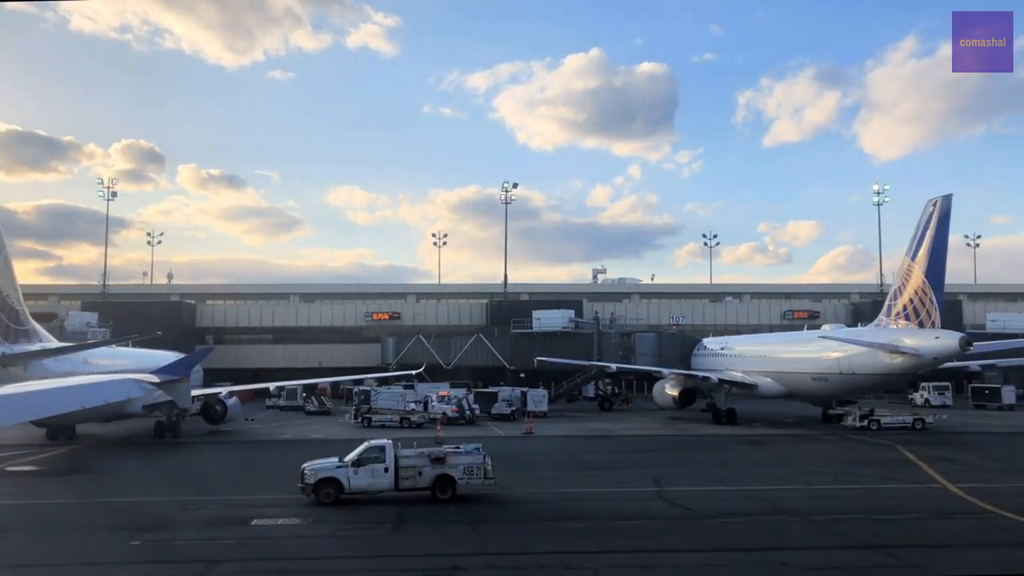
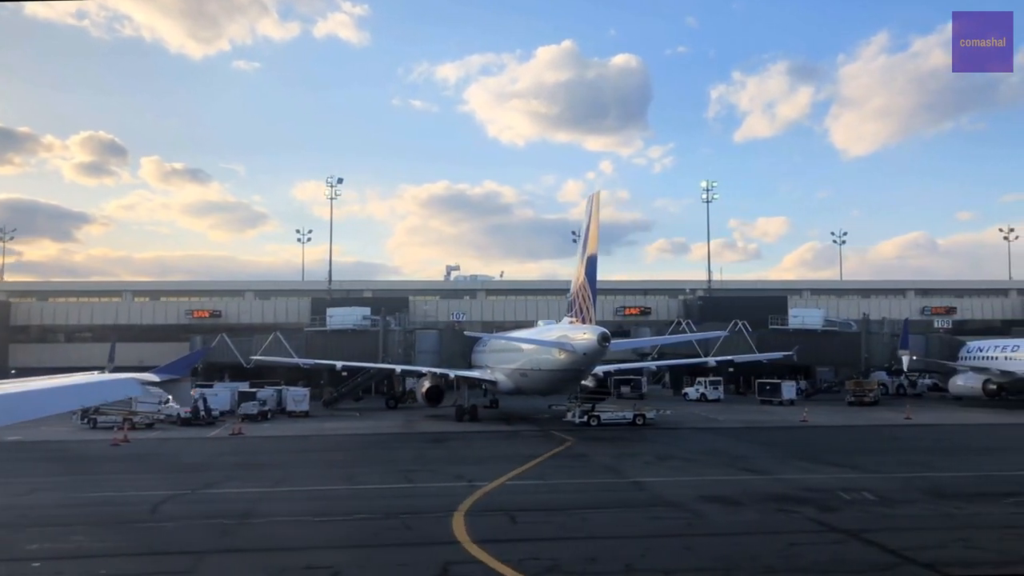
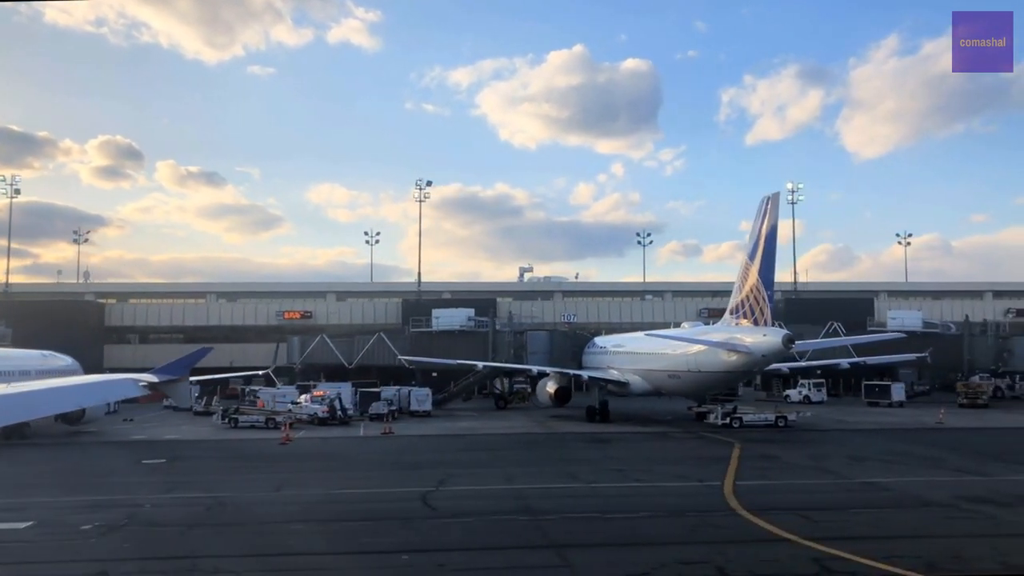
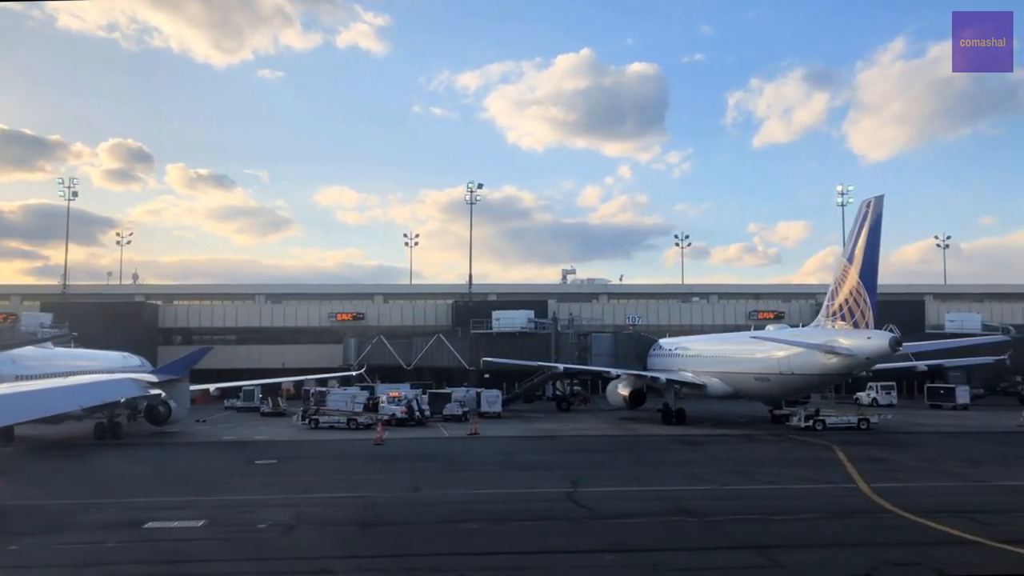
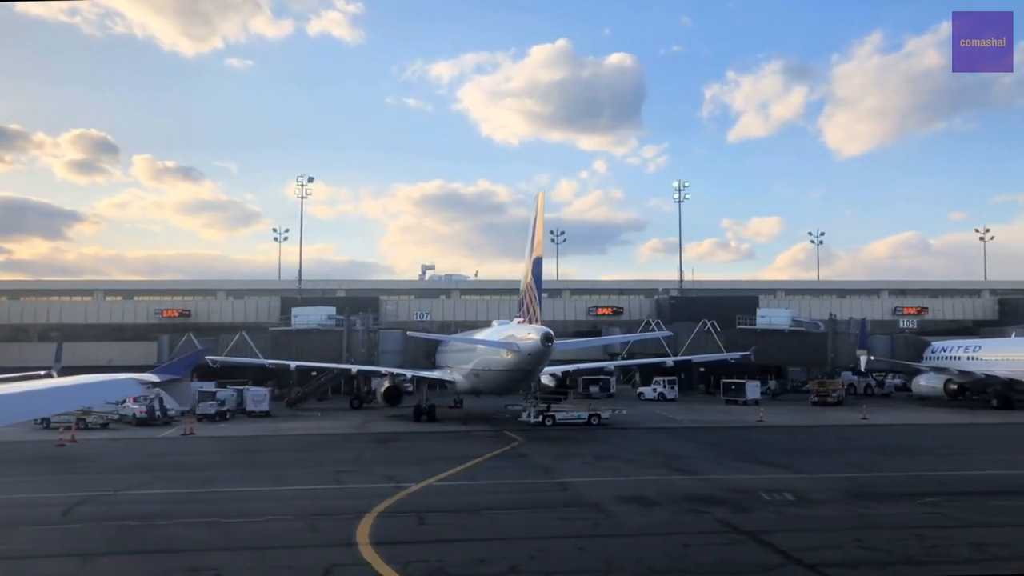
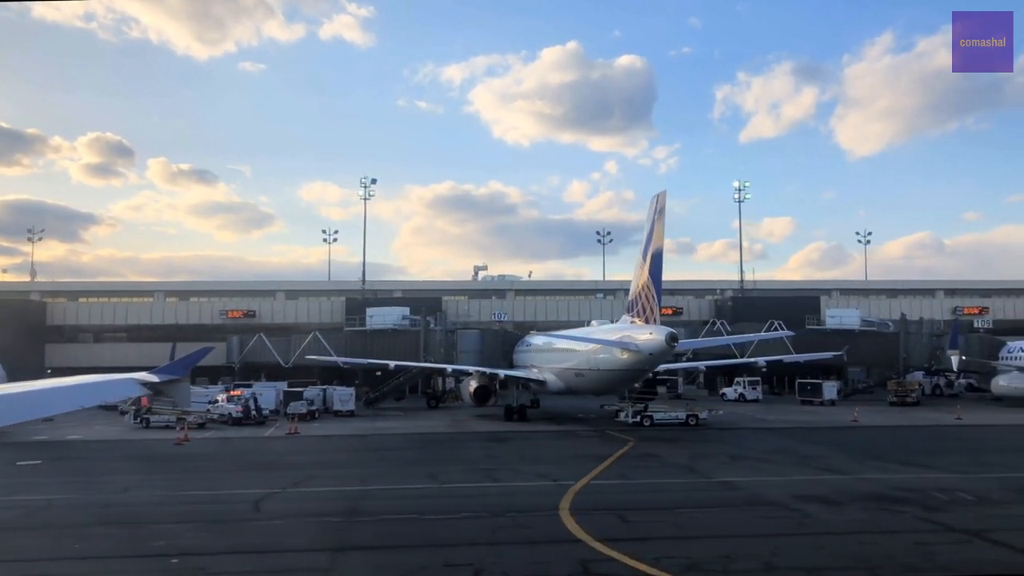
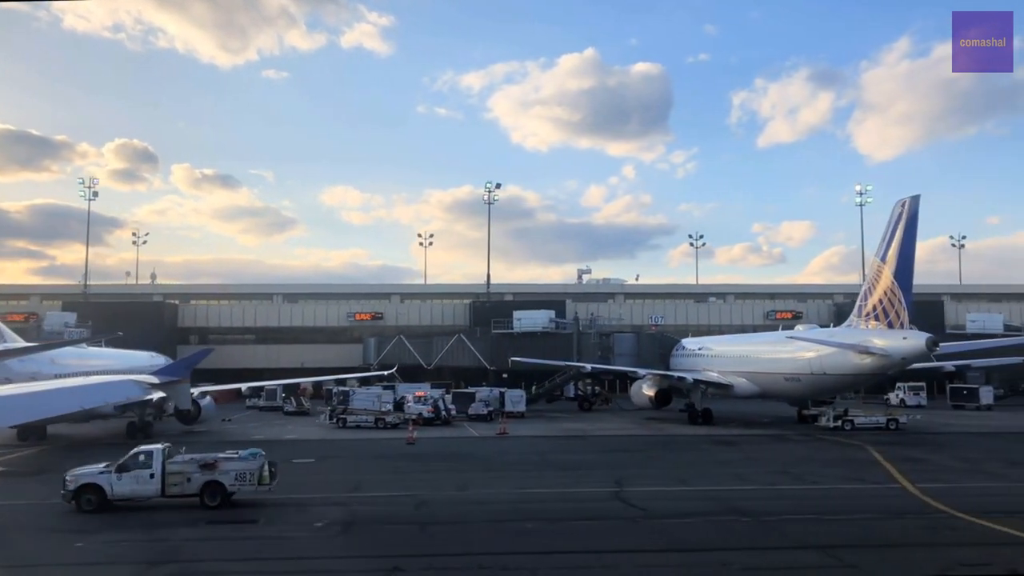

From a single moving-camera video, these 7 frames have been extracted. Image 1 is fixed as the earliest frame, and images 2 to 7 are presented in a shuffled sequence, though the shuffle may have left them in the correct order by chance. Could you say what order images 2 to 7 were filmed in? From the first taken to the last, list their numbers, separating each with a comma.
7, 4, 3, 6, 2, 5
